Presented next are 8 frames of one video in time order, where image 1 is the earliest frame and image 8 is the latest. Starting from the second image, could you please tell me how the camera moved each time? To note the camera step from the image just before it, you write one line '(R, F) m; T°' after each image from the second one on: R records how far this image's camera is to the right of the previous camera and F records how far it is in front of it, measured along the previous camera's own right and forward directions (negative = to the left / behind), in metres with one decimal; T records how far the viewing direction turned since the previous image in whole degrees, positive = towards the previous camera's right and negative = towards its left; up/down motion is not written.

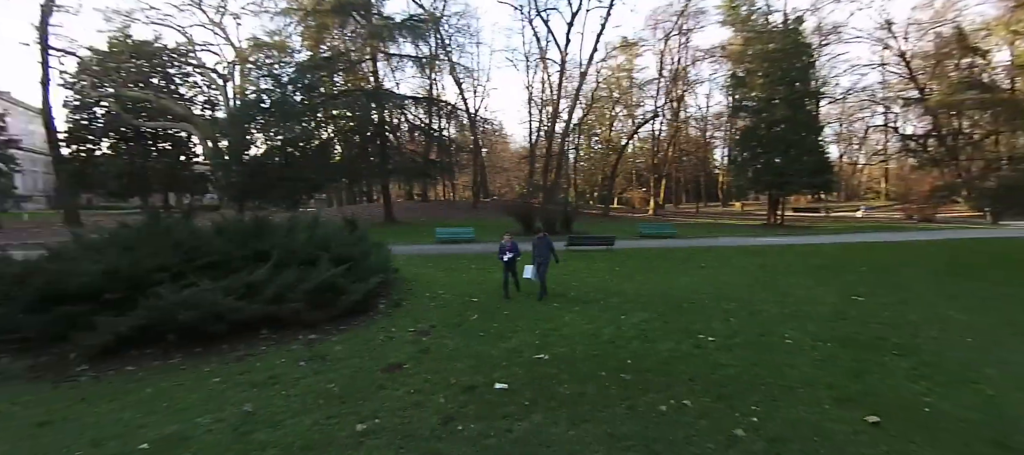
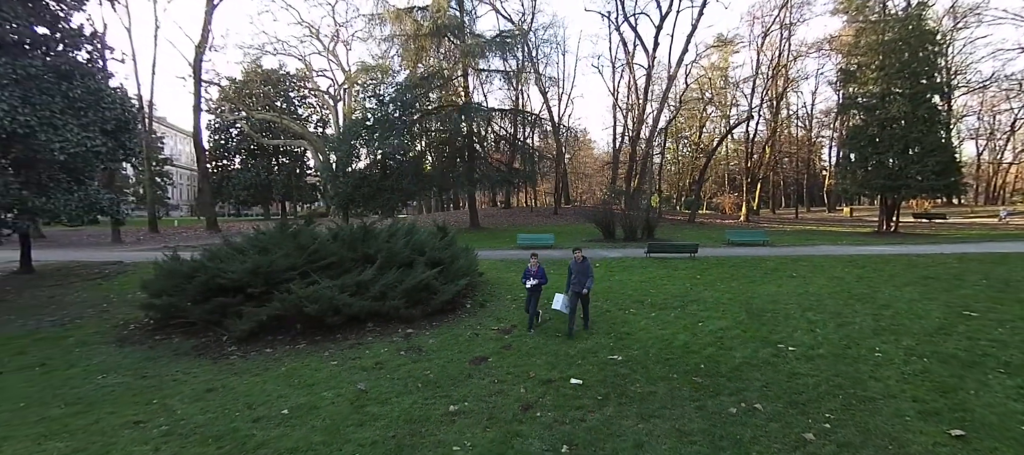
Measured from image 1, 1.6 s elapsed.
(0.0, -0.5) m; -10°
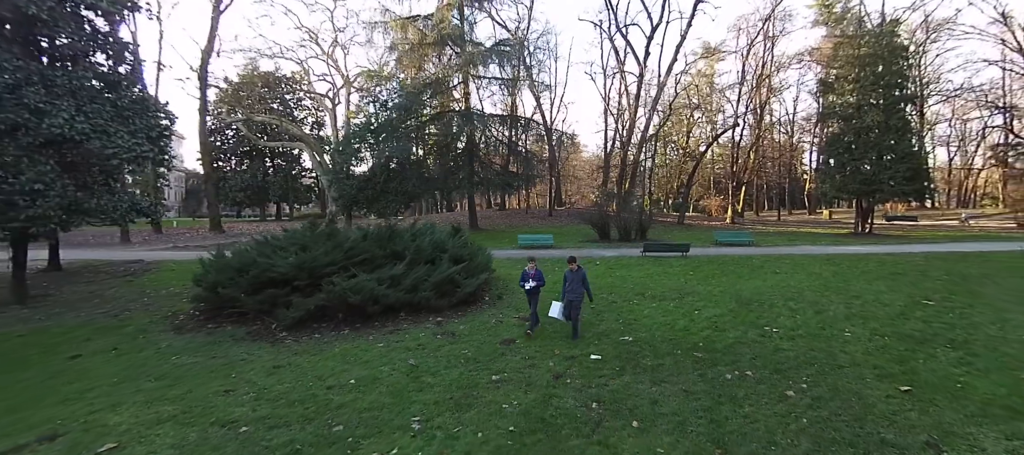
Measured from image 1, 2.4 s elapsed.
(-0.6, -0.9) m; +2°
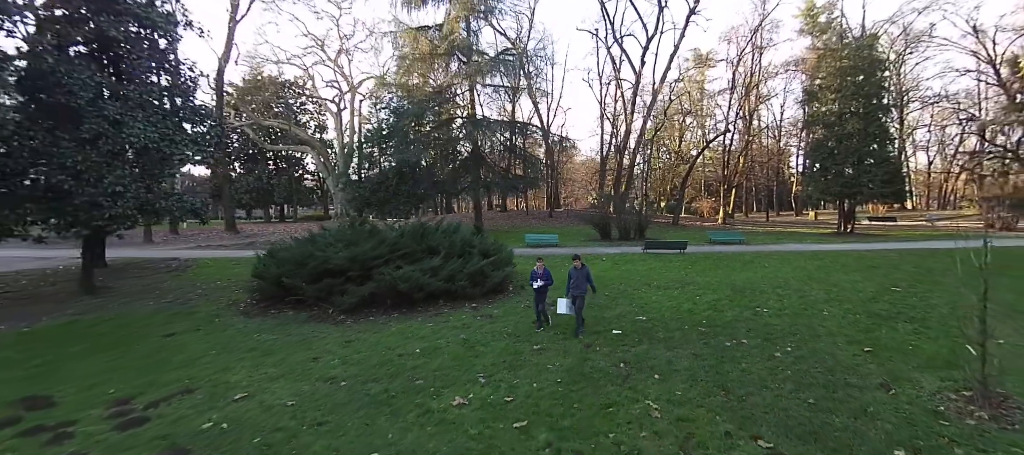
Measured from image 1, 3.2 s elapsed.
(-0.7, -1.2) m; +1°
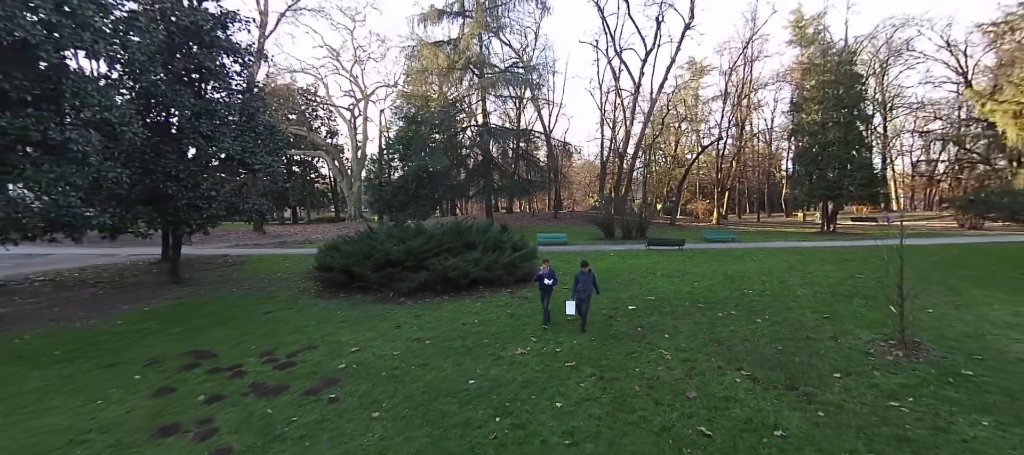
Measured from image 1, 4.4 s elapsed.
(-0.9, -1.8) m; +1°
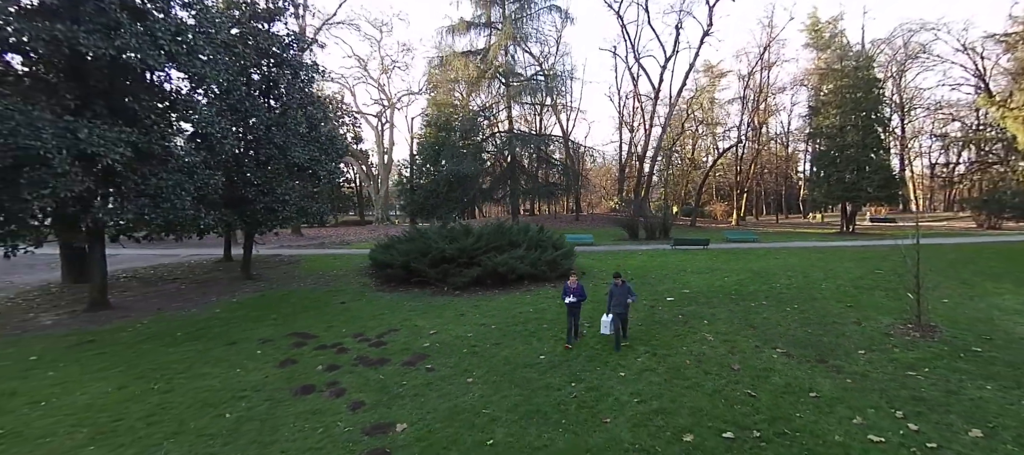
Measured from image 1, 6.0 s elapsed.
(-0.9, -1.1) m; -1°
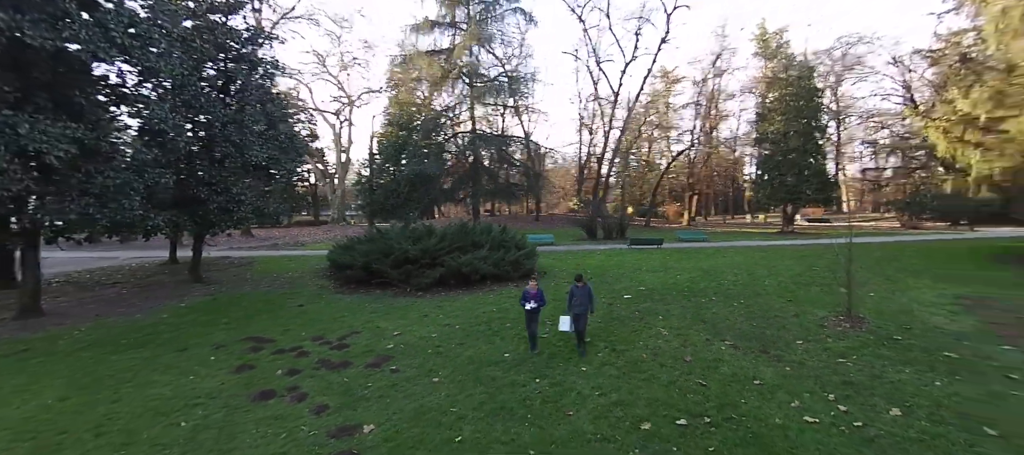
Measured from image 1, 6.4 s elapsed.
(-0.1, -0.1) m; +5°
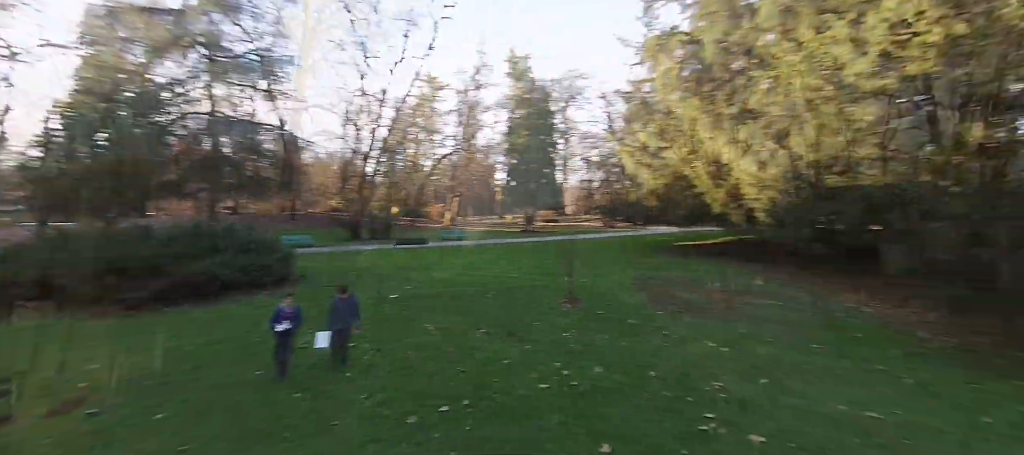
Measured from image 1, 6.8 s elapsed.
(+0.3, -0.1) m; +28°
